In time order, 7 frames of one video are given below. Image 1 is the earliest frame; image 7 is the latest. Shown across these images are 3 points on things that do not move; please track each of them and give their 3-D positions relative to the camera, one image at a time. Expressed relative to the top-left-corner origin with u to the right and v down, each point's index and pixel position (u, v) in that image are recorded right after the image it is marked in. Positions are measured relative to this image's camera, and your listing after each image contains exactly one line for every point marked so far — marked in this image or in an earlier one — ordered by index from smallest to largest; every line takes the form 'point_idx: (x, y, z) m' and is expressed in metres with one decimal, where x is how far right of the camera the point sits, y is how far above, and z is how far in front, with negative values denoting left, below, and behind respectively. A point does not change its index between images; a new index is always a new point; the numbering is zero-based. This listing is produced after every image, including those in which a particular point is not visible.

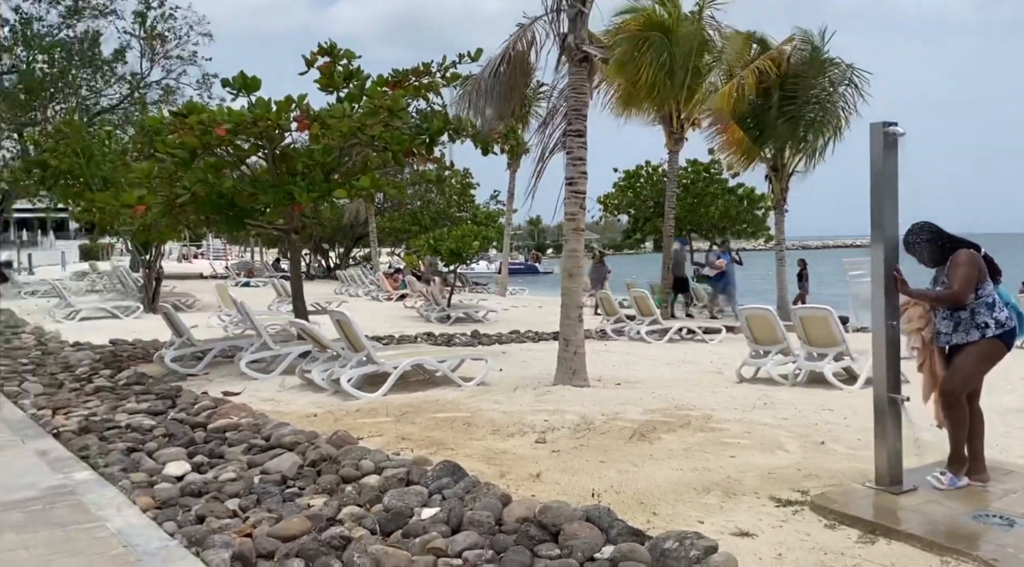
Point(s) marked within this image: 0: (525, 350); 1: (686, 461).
0: (+0.1, -0.8, +10.4) m
1: (+1.0, -1.0, +4.7) m
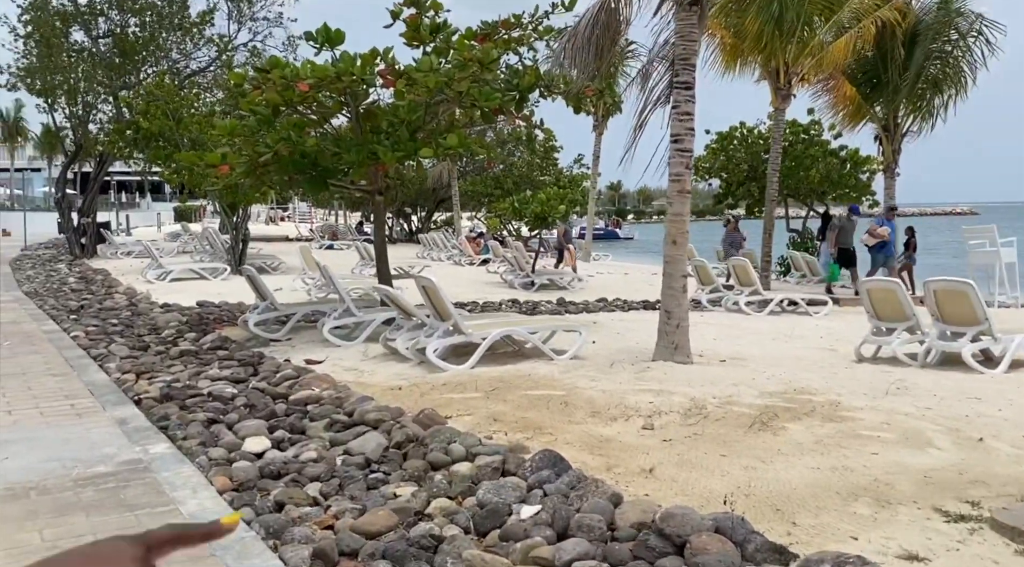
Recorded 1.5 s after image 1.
0: (+1.2, -0.5, +9.9) m
1: (+1.5, -0.8, +4.1) m
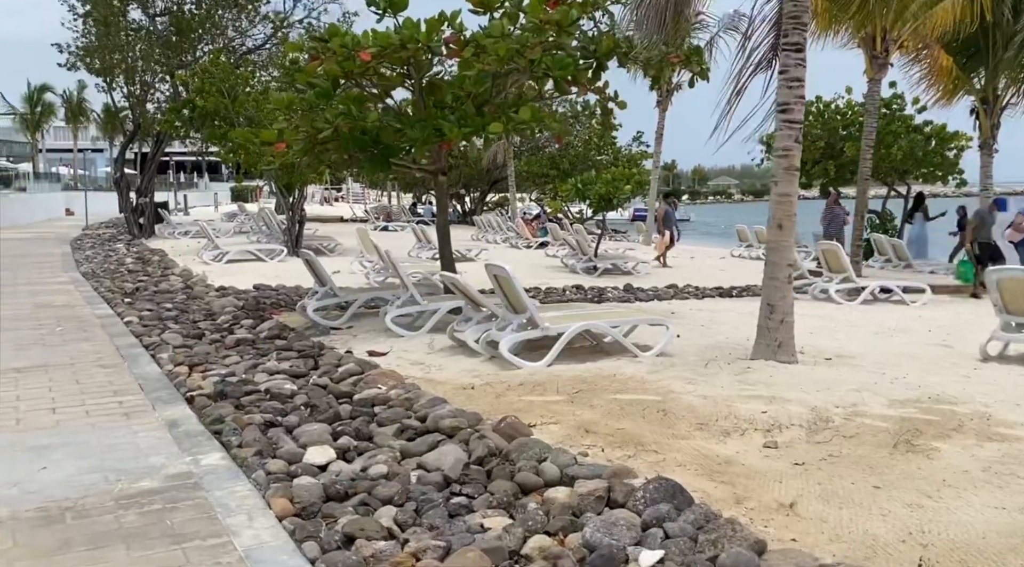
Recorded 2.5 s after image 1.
0: (+2.0, -0.3, +9.1) m
1: (+1.9, -0.8, +3.3) m
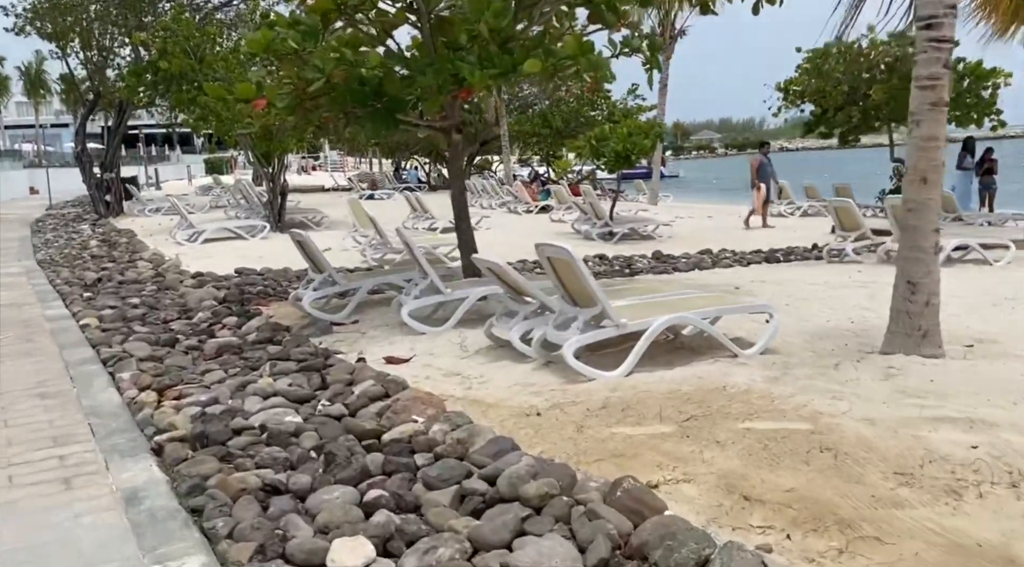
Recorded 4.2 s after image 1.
0: (+2.3, 0.0, +7.7) m
1: (+2.4, -0.8, +2.0) m
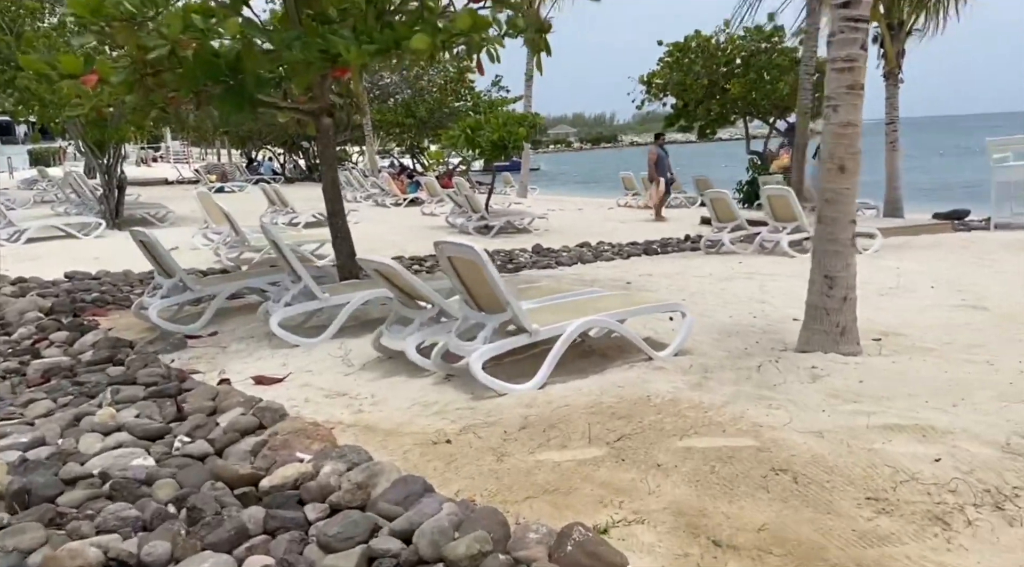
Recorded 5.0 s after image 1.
0: (+1.2, 0.0, +7.4) m
1: (+2.3, -0.8, +1.8) m
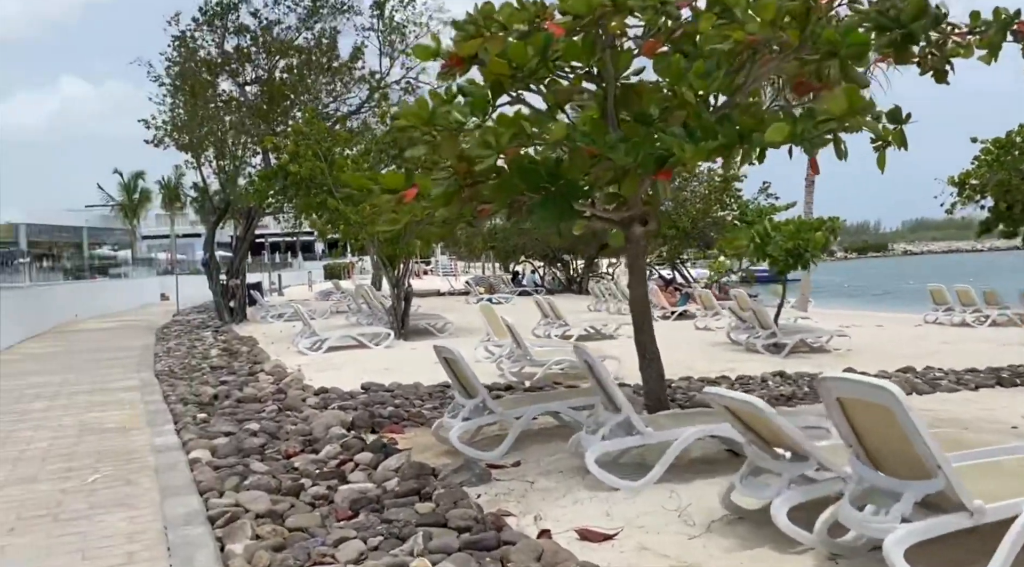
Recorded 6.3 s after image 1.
0: (+3.7, -1.0, +5.8) m
1: (+3.0, -1.0, 0.0) m
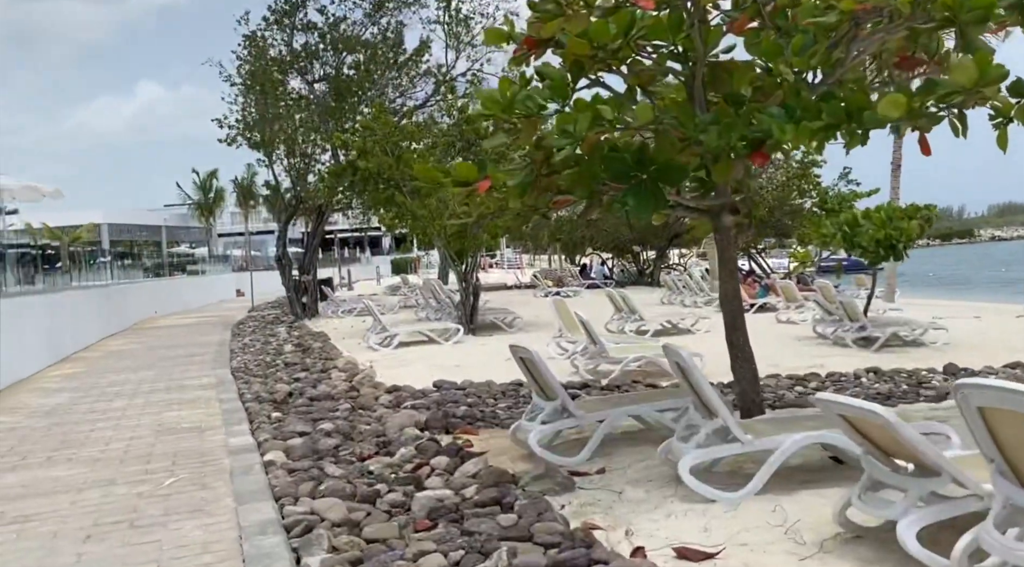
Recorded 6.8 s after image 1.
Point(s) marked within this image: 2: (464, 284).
0: (+4.2, -0.9, +5.2) m
1: (+3.1, -1.0, -0.5) m
2: (-0.8, 0.0, +15.3) m
